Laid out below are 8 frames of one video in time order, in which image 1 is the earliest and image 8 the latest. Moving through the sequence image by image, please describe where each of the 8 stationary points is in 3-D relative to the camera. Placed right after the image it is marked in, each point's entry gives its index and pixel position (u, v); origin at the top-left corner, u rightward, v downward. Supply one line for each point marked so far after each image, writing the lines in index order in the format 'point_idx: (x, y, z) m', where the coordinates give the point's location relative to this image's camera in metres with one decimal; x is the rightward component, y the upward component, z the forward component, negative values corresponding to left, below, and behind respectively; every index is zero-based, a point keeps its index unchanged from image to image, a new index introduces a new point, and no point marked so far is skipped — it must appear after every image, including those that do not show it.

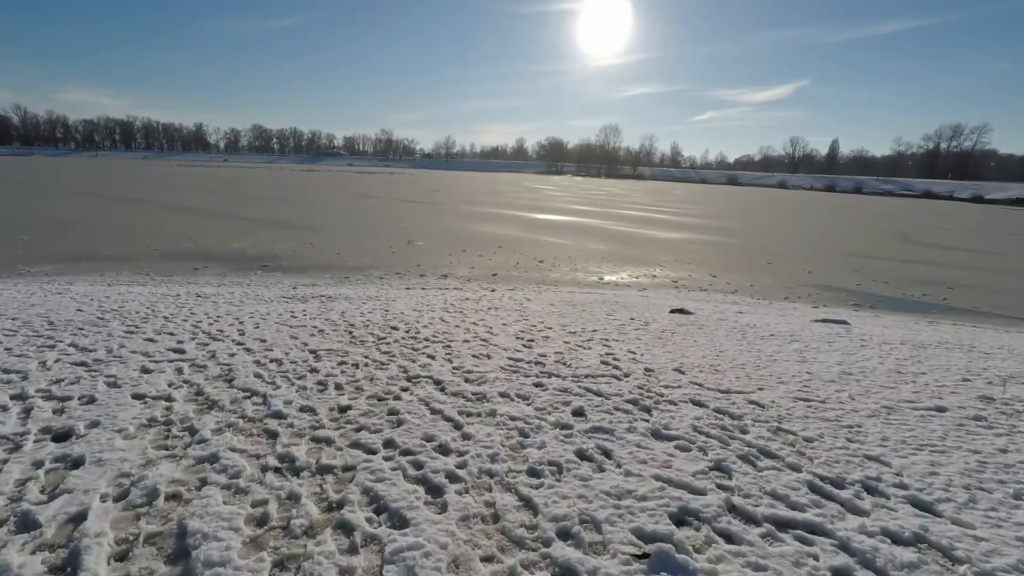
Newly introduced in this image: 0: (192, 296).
0: (-6.1, -0.2, +10.0) m
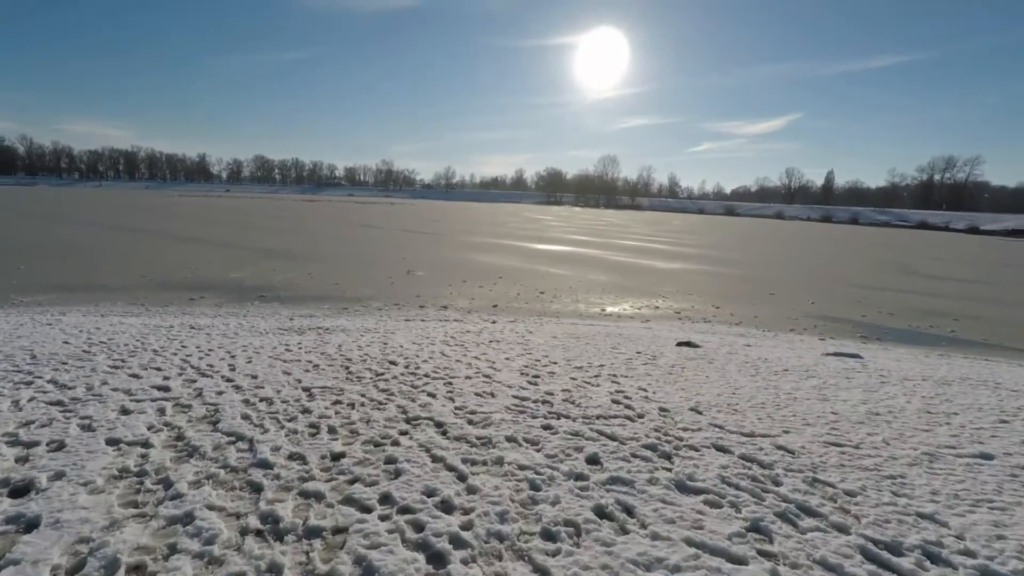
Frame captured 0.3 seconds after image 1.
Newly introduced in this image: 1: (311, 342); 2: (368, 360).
0: (-6.1, -0.7, +9.7) m
1: (-3.1, -0.8, +8.0) m
2: (-1.7, -0.9, +6.2) m
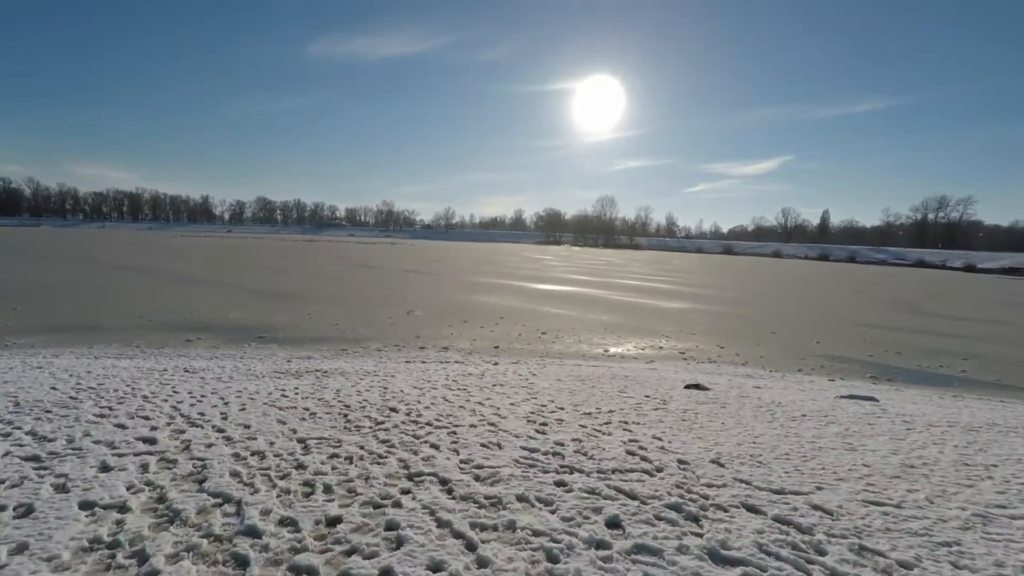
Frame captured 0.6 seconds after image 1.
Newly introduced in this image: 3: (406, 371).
0: (-6.0, -1.5, +9.4) m
1: (-3.0, -1.4, +7.7) m
2: (-1.6, -1.4, +5.9) m
3: (-2.1, -1.7, +10.4) m
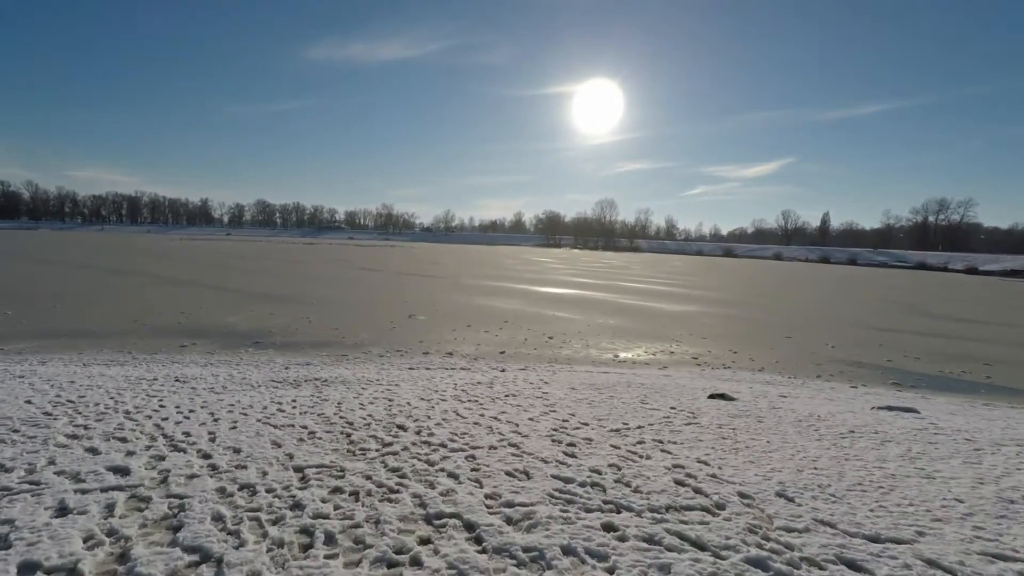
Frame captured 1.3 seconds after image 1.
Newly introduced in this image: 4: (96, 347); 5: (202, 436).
0: (-5.8, -1.6, +8.9) m
1: (-2.8, -1.5, +7.2) m
2: (-1.4, -1.4, +5.4) m
3: (-1.9, -1.7, +9.8) m
4: (-11.4, -1.6, +14.4) m
5: (-2.9, -1.4, +4.9) m
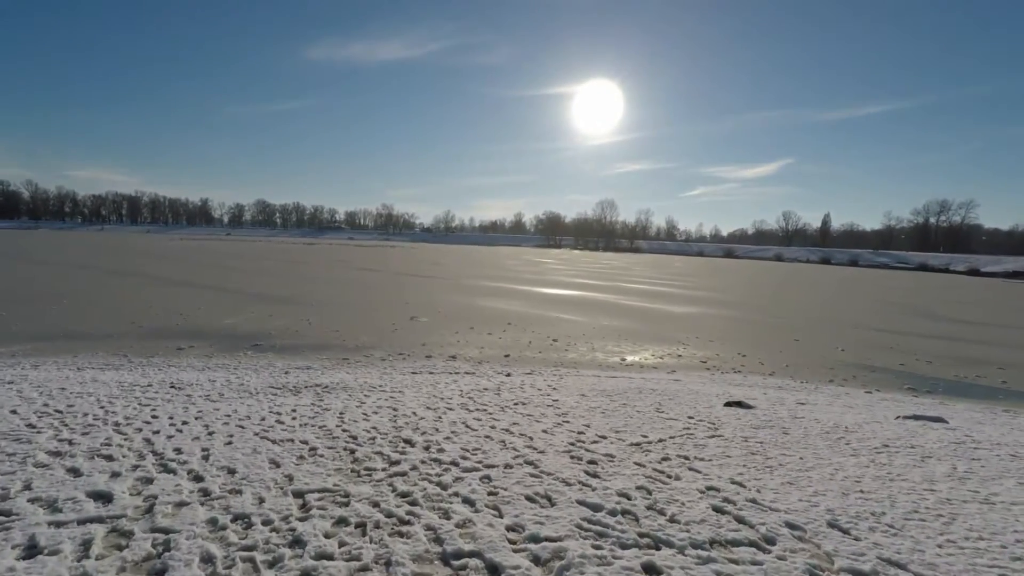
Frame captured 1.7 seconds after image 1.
0: (-5.7, -1.6, +8.5) m
1: (-2.6, -1.5, +6.8) m
2: (-1.3, -1.4, +5.0) m
3: (-1.7, -1.8, +9.5) m
4: (-11.3, -1.7, +14.1) m
5: (-2.8, -1.4, +4.6) m
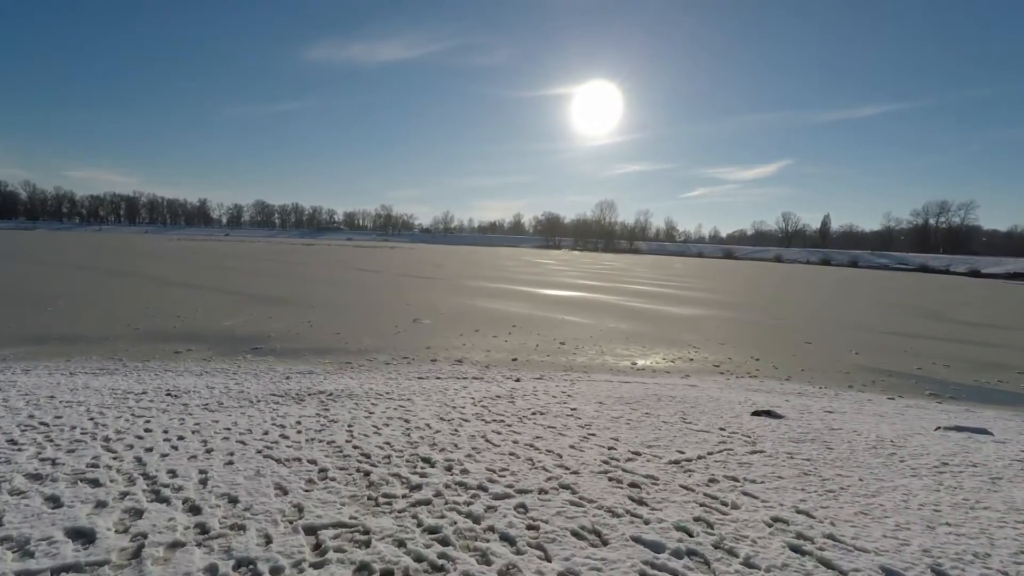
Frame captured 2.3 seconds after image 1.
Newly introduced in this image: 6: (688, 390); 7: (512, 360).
0: (-5.4, -1.6, +8.1) m
1: (-2.4, -1.6, +6.4) m
2: (-1.0, -1.5, +4.6) m
3: (-1.5, -1.8, +9.0) m
4: (-11.1, -1.7, +13.6) m
5: (-2.5, -1.5, +4.1) m
6: (+3.7, -2.1, +11.0) m
7: (0.0, -2.0, +14.6) m
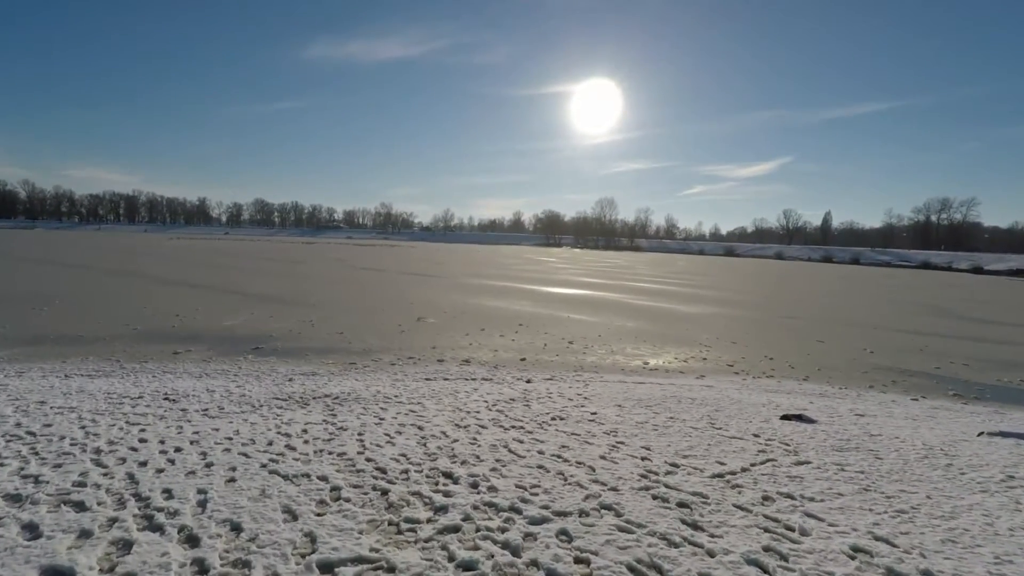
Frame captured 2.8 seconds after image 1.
0: (-5.2, -1.6, +7.7) m
1: (-2.2, -1.5, +6.0) m
2: (-0.8, -1.5, +4.2) m
3: (-1.3, -1.8, +8.6) m
4: (-10.8, -1.7, +13.2) m
5: (-2.3, -1.5, +3.7) m
6: (+3.9, -2.1, +10.6) m
7: (+0.2, -2.0, +14.2) m
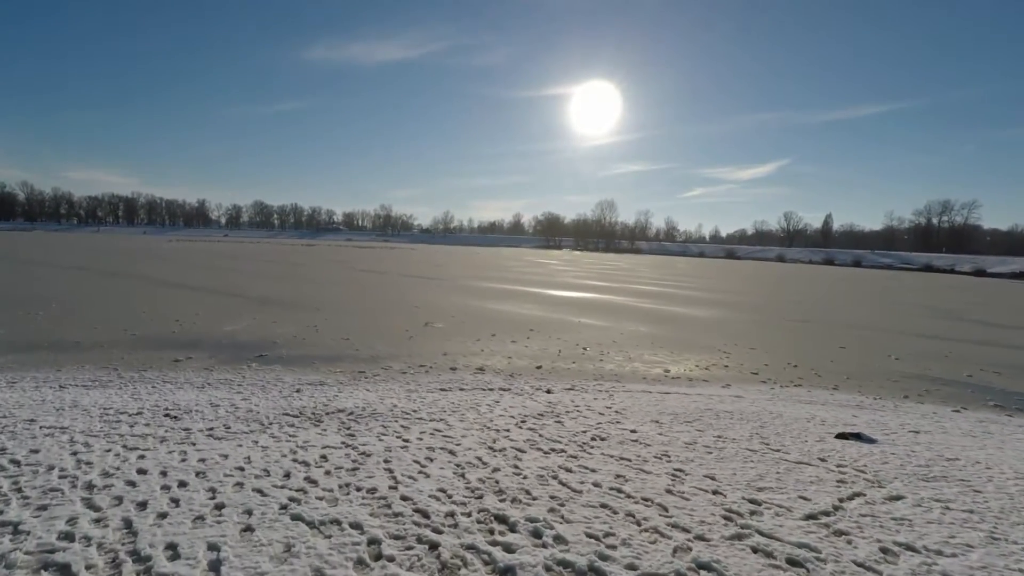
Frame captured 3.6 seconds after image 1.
0: (-4.8, -1.7, +7.1) m
1: (-1.8, -1.6, +5.4) m
2: (-0.4, -1.5, +3.6) m
3: (-0.9, -1.9, +8.0) m
4: (-10.4, -1.8, +12.6) m
5: (-1.9, -1.5, +3.1) m
6: (+4.3, -2.2, +10.0) m
7: (+0.6, -2.1, +13.6) m
